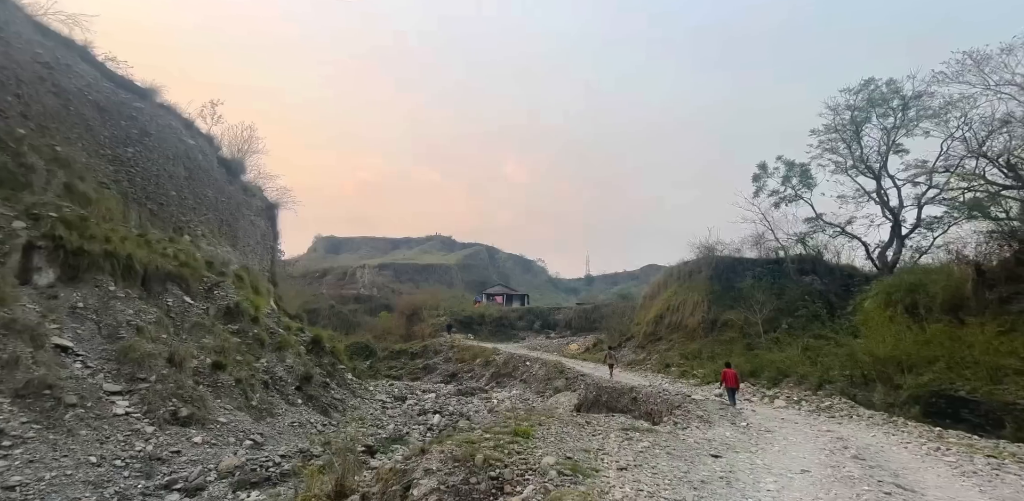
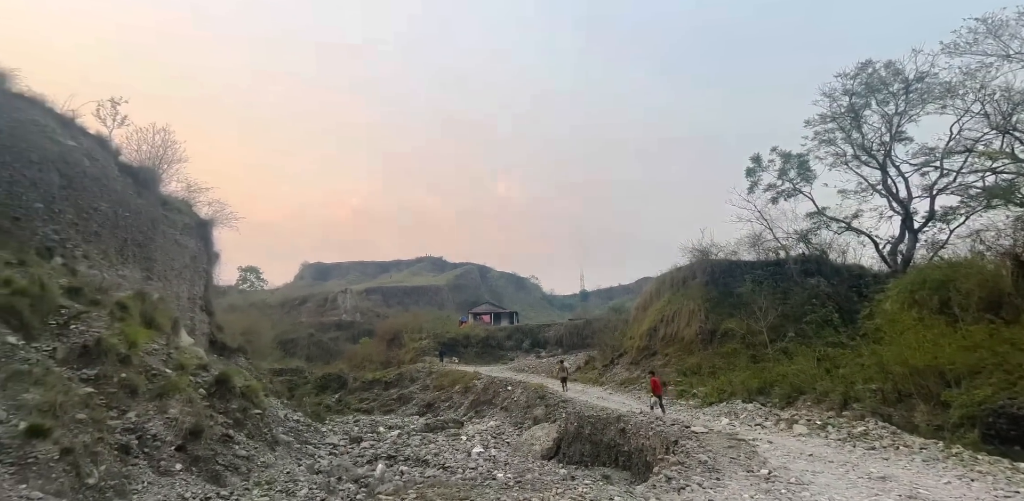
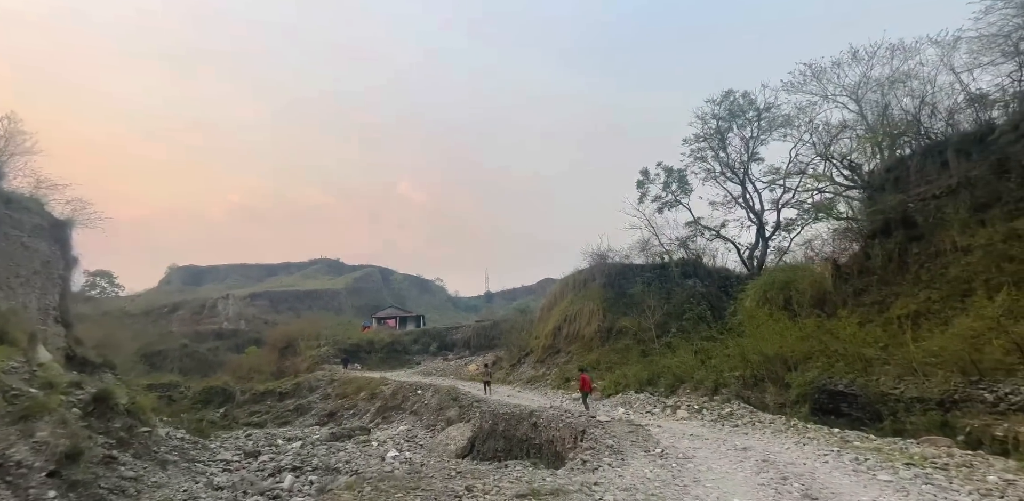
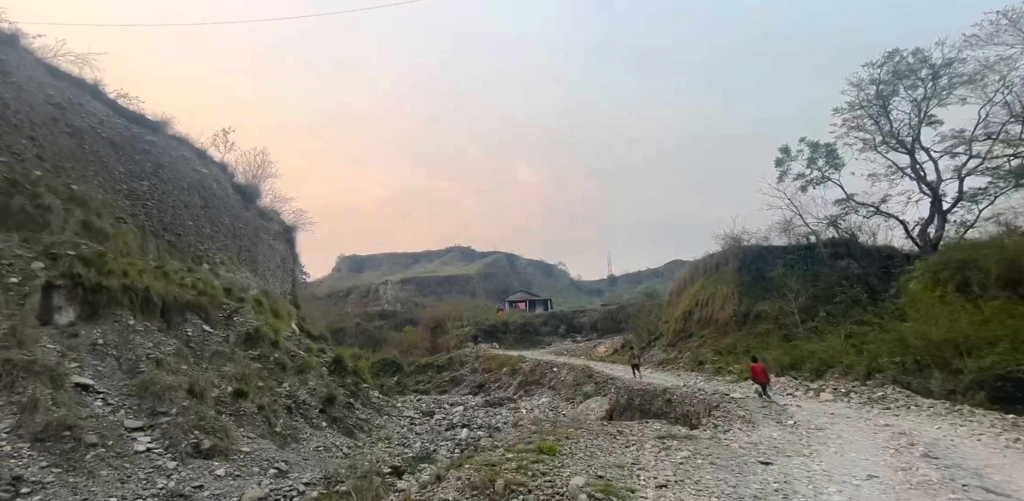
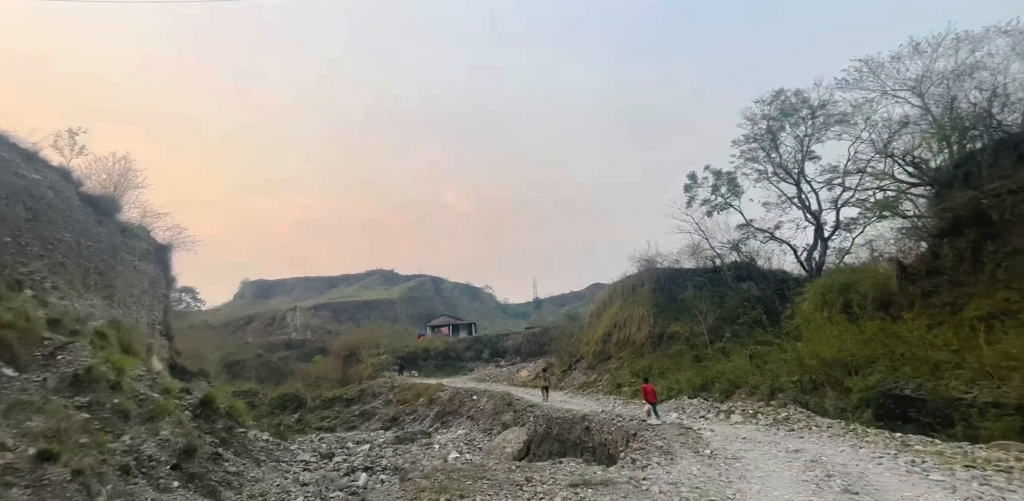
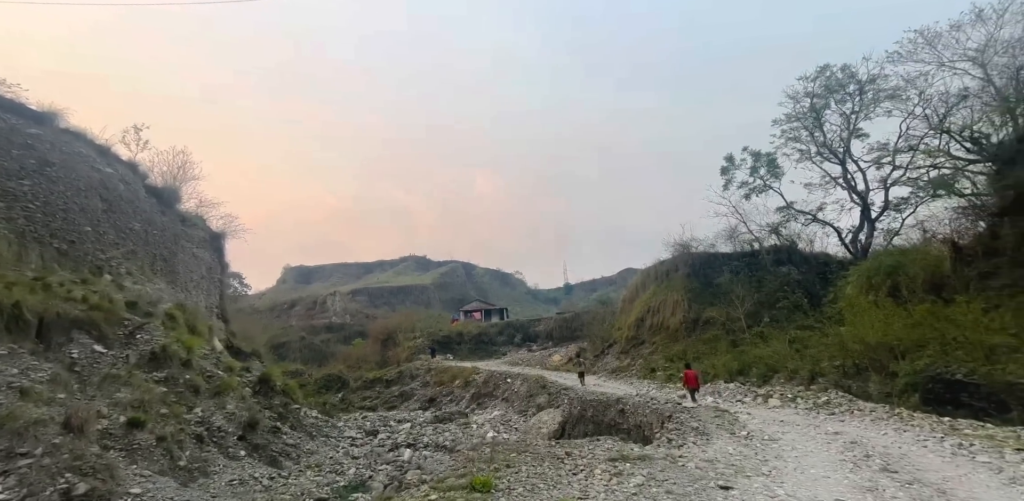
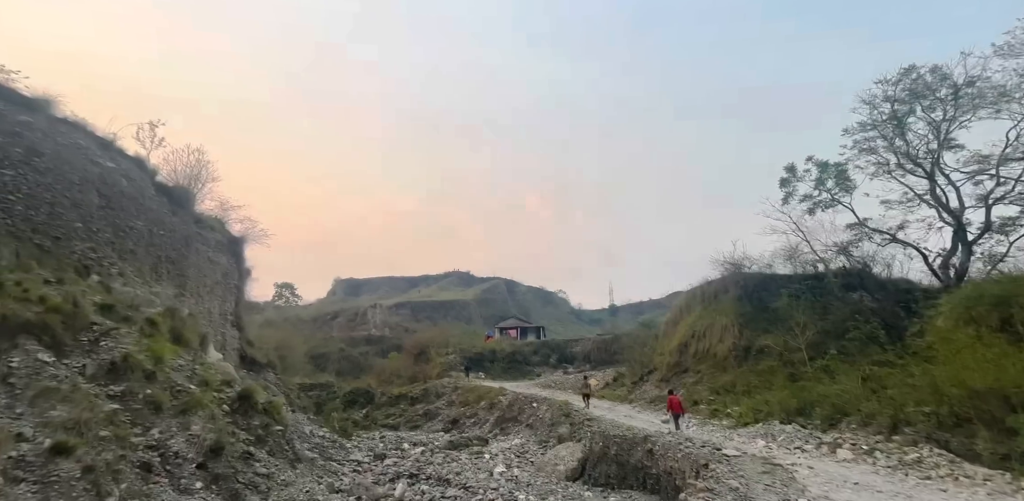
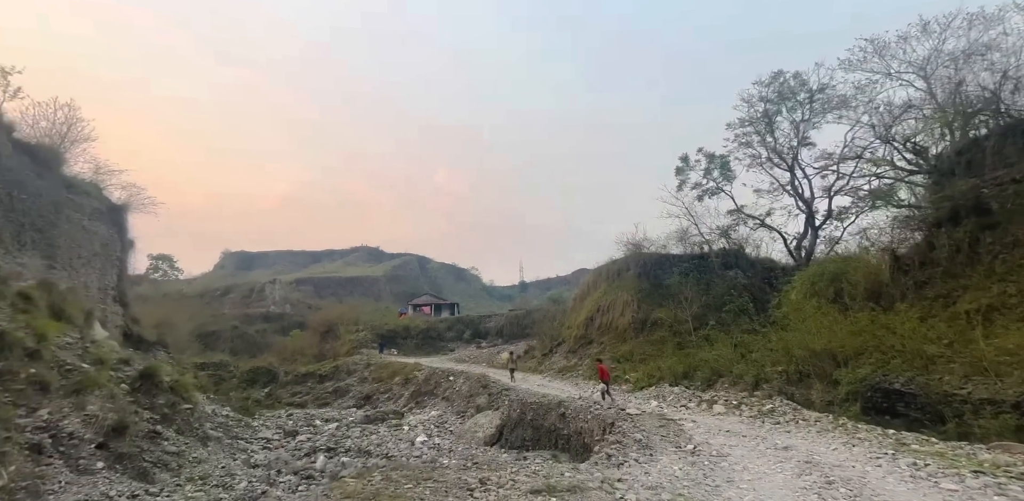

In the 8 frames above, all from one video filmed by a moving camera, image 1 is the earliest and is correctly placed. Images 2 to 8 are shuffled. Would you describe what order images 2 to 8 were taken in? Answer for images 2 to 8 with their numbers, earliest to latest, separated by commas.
4, 6, 5, 3, 8, 2, 7
